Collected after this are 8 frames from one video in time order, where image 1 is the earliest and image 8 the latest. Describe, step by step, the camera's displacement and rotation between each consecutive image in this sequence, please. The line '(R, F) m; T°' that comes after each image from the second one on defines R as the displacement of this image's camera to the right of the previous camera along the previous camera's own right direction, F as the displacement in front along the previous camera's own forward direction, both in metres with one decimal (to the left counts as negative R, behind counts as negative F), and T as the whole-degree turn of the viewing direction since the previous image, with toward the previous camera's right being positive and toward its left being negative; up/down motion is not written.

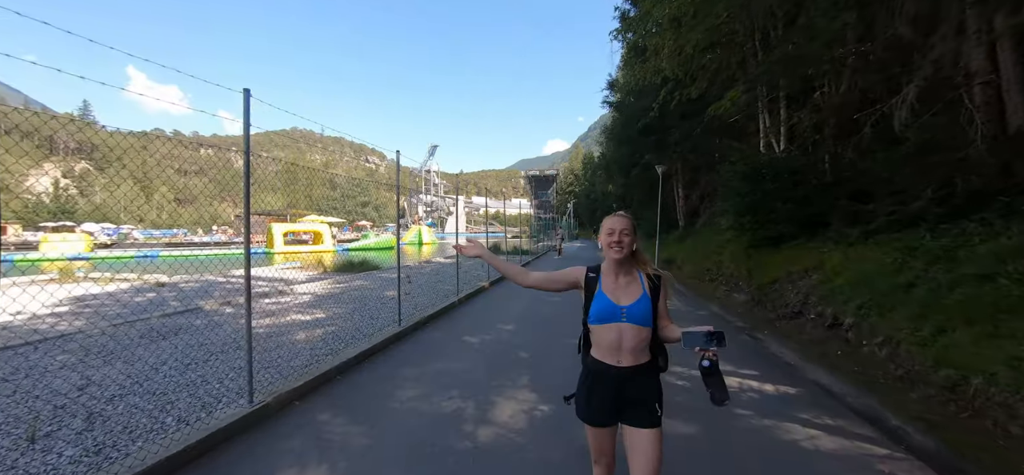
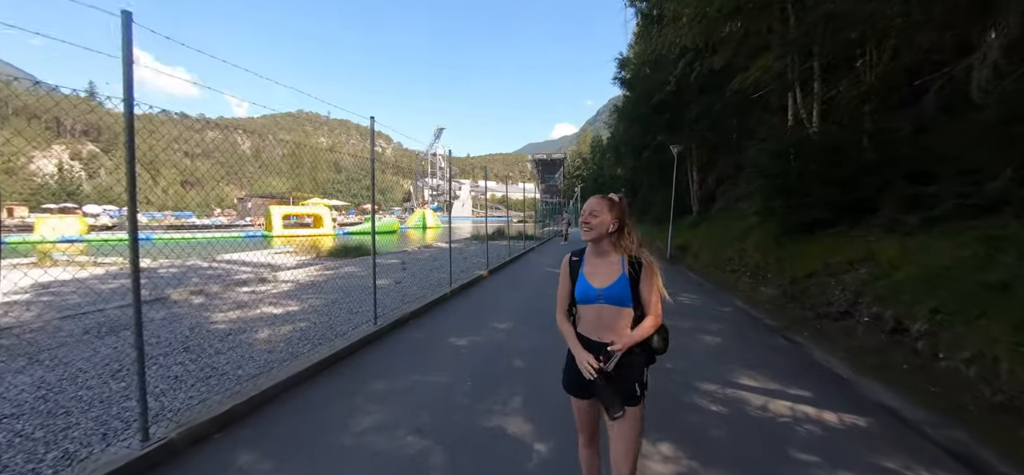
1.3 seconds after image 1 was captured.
(+0.1, +0.9) m; -1°
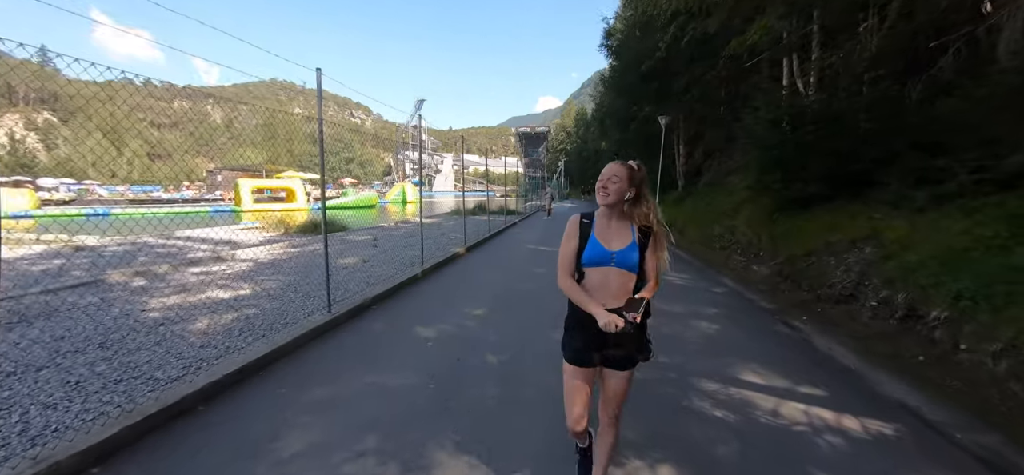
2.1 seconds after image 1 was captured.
(+0.1, +0.6) m; +3°
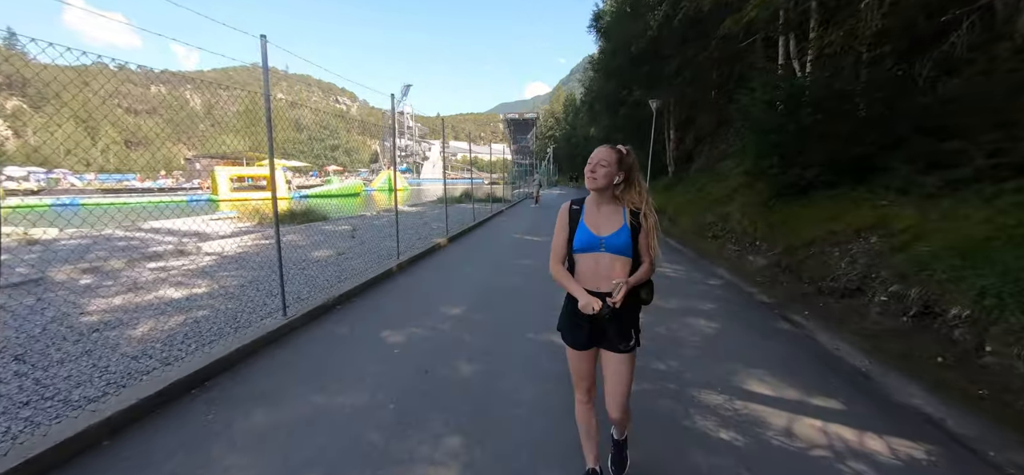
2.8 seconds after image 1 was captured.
(+0.1, +0.4) m; +2°
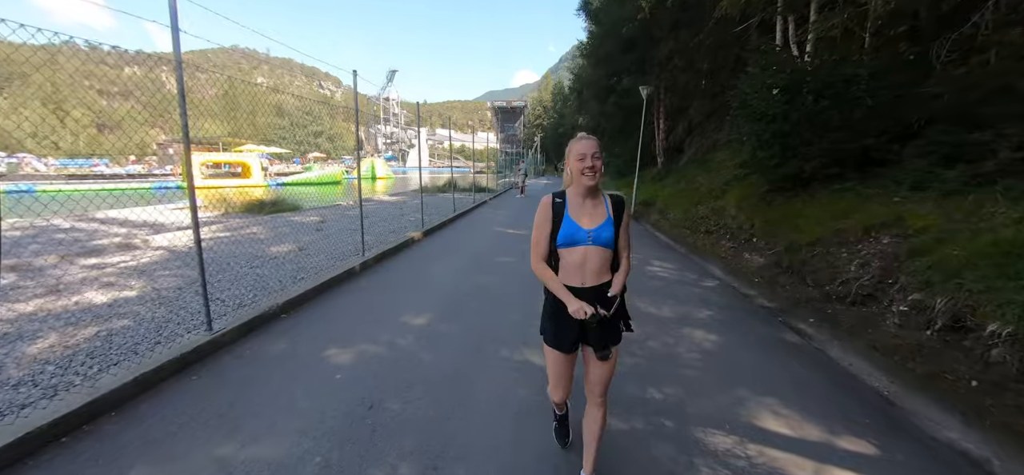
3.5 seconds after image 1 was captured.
(+0.1, +0.6) m; +2°
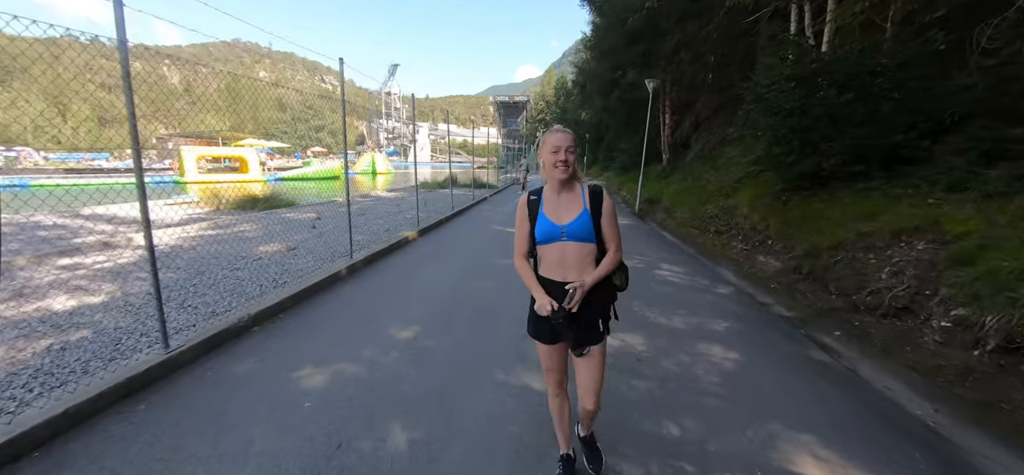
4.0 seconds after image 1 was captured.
(0.0, +0.4) m; 0°
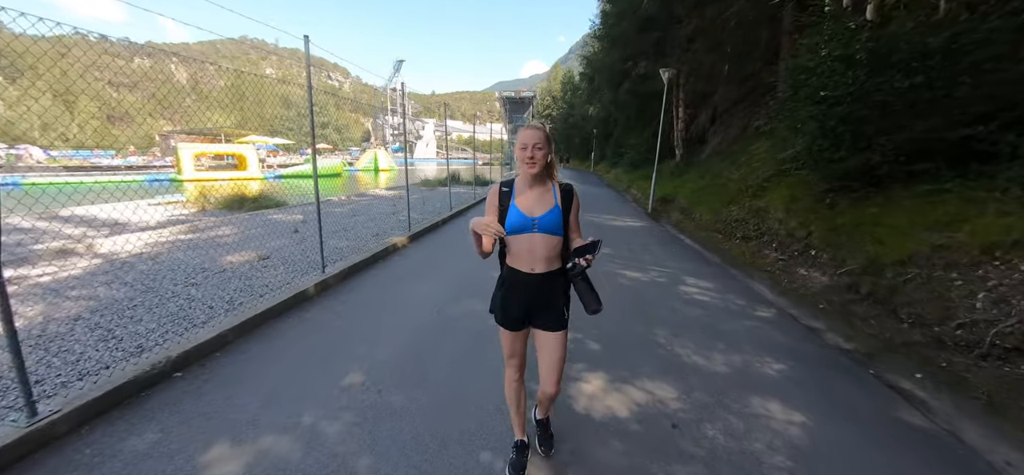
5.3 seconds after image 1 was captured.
(+0.1, +0.8) m; -1°
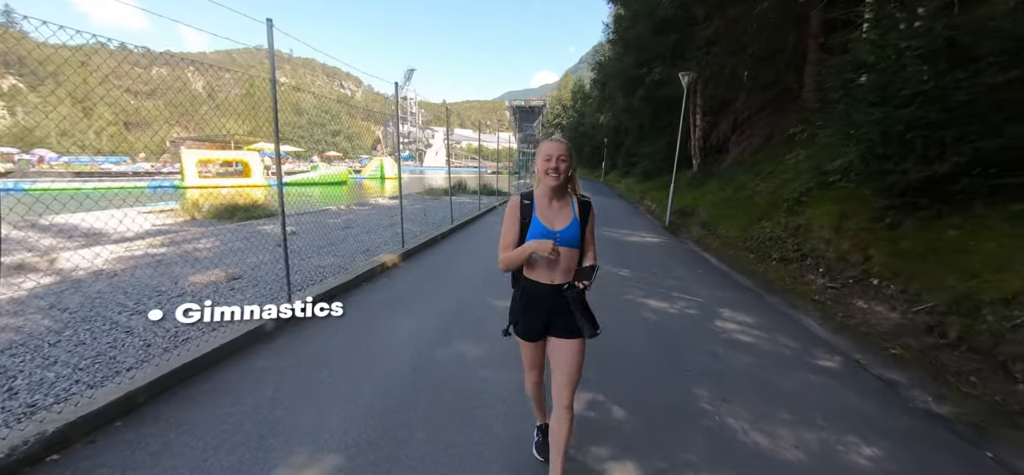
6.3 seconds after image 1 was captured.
(+0.1, +0.7) m; -1°
